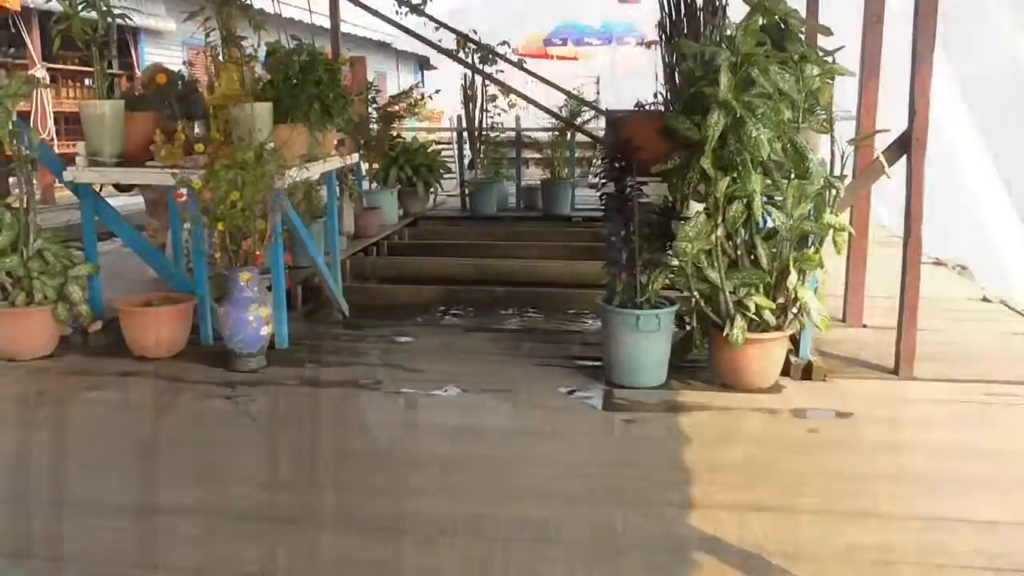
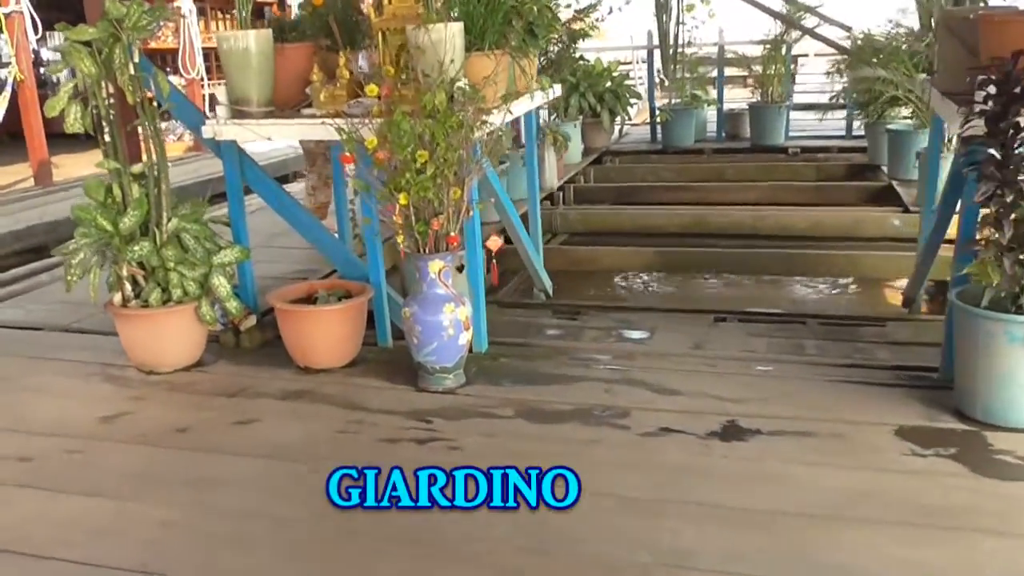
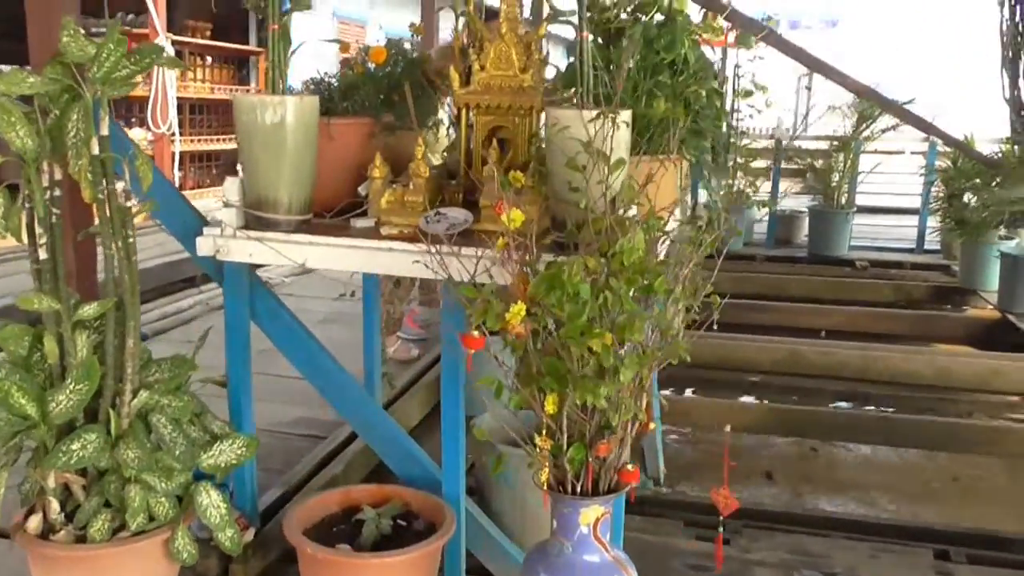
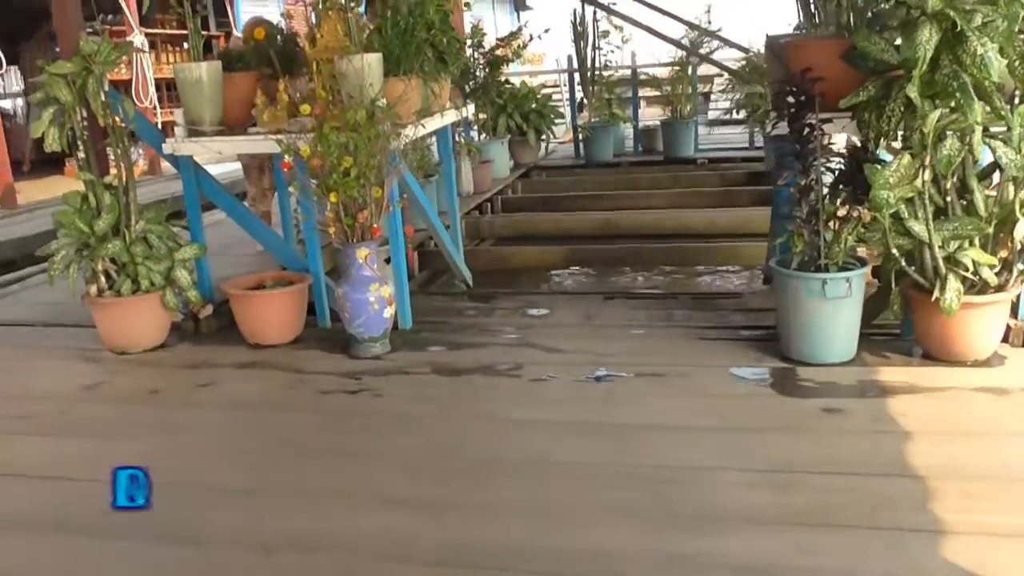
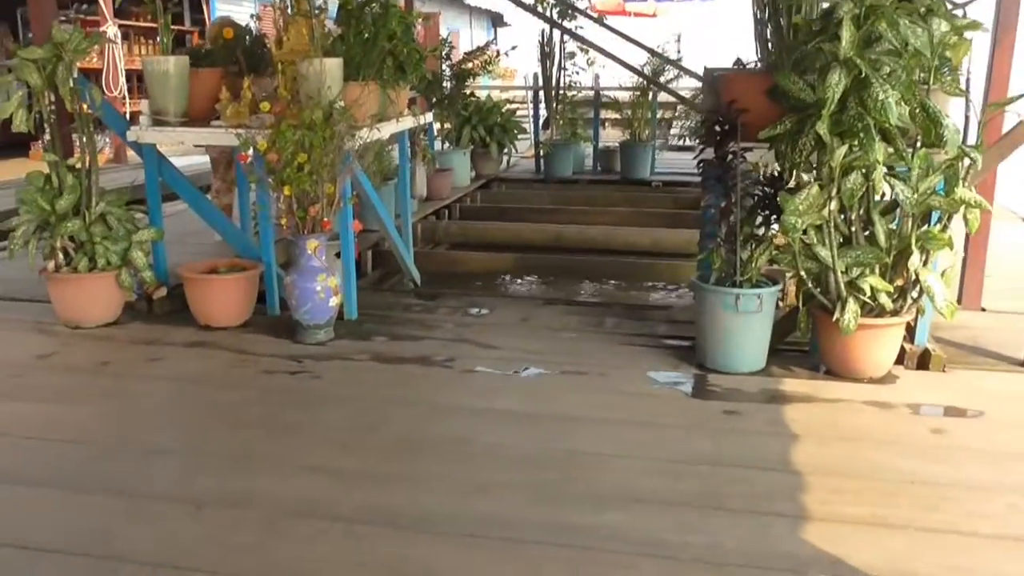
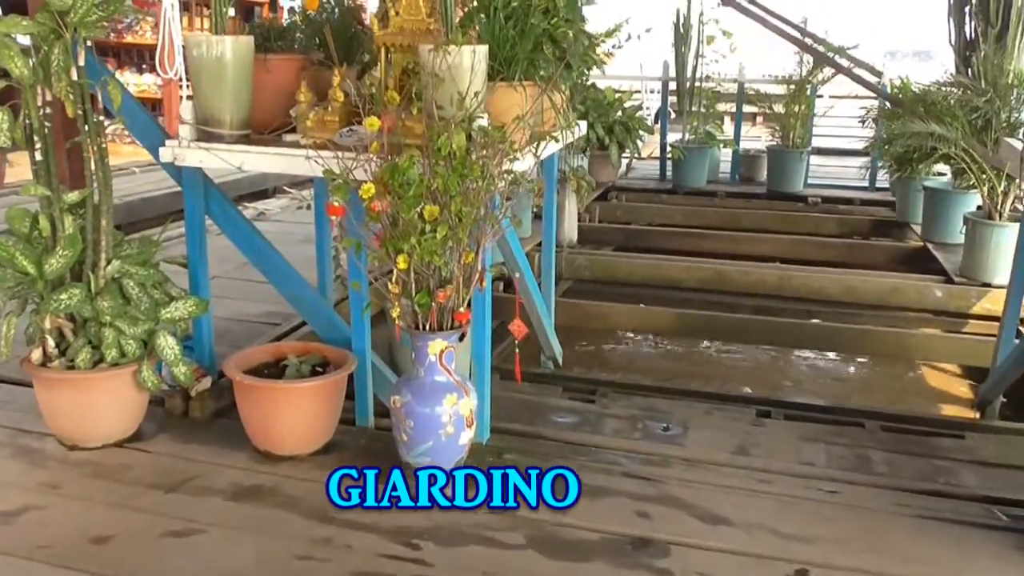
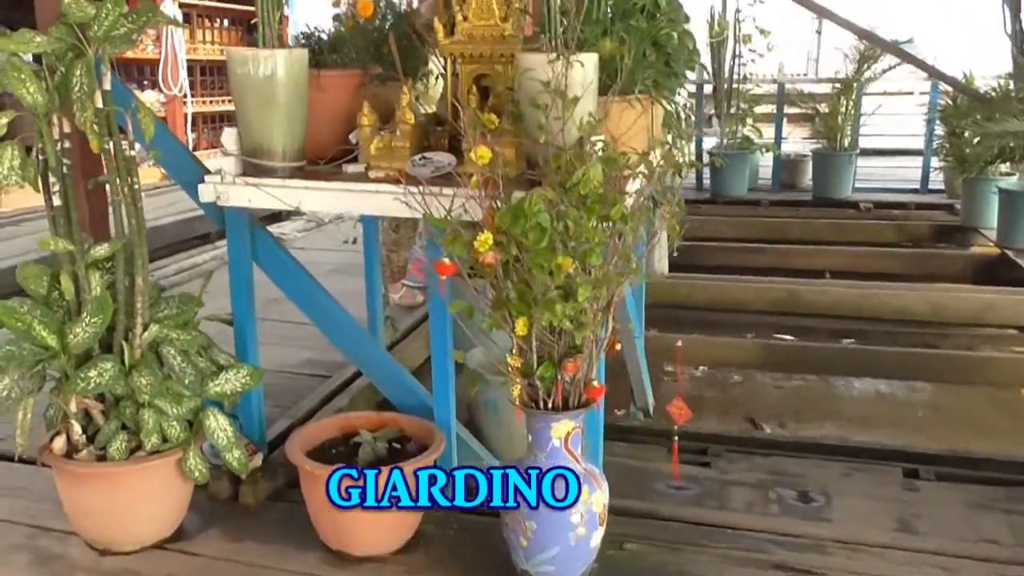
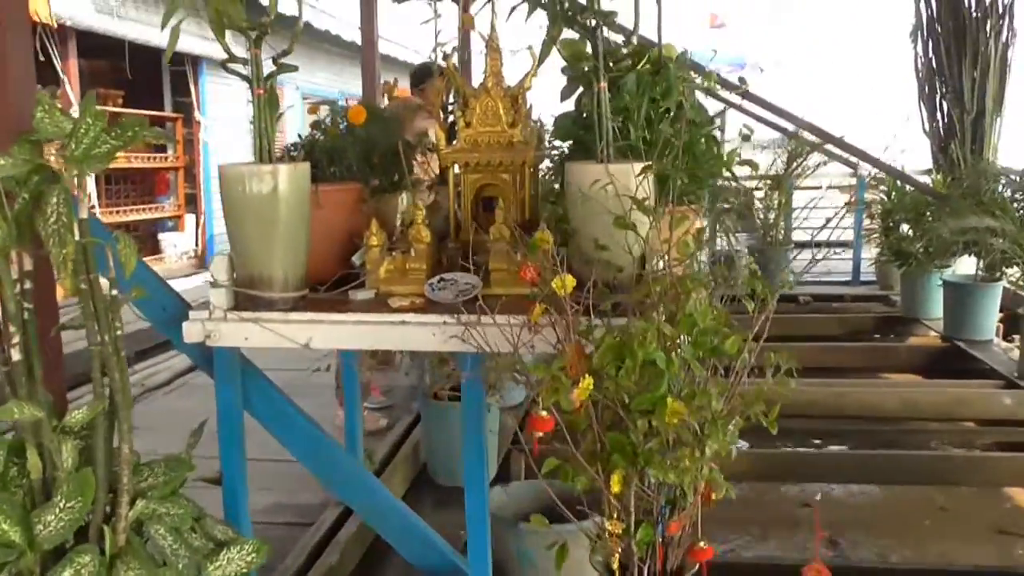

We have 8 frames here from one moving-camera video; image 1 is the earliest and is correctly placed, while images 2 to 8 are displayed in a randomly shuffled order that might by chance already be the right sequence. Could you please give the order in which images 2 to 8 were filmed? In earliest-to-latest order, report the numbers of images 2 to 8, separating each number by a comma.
5, 4, 2, 6, 7, 3, 8
